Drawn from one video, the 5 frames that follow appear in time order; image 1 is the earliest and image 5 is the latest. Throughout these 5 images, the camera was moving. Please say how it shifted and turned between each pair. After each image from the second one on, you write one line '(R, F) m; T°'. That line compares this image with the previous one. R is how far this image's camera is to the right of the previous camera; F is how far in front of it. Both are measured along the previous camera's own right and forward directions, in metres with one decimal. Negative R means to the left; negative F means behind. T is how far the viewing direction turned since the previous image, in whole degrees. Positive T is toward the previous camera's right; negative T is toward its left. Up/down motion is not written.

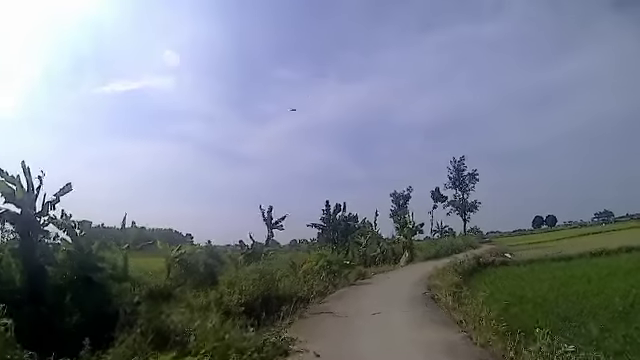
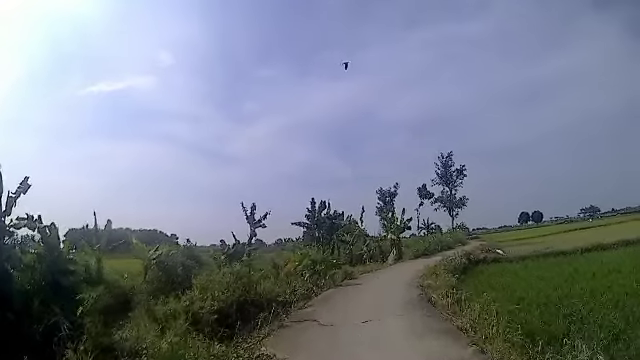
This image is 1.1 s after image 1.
(0.0, +0.7) m; +2°
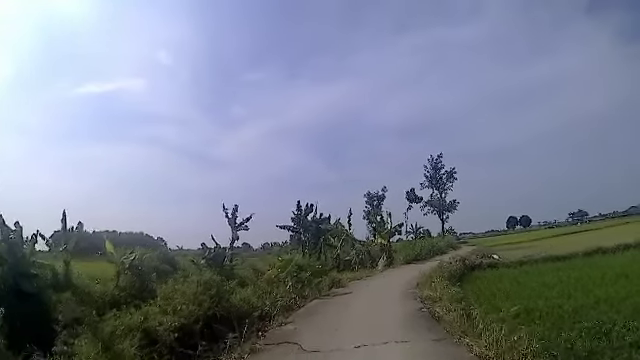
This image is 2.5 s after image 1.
(0.0, +1.0) m; +1°
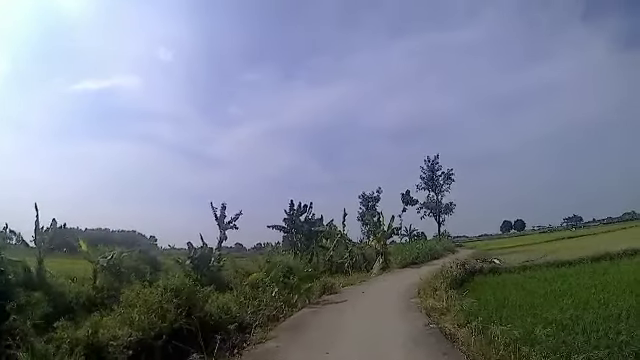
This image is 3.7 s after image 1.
(0.0, +0.9) m; +1°
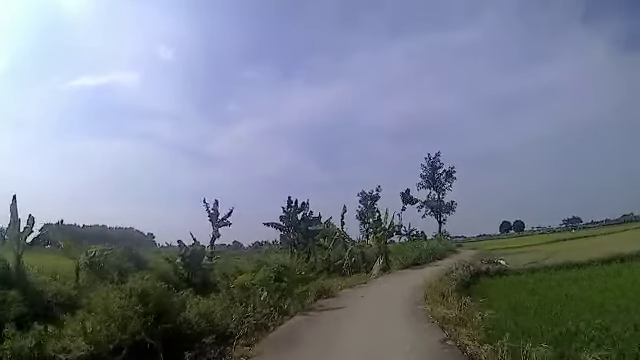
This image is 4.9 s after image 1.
(0.0, +0.8) m; 0°
